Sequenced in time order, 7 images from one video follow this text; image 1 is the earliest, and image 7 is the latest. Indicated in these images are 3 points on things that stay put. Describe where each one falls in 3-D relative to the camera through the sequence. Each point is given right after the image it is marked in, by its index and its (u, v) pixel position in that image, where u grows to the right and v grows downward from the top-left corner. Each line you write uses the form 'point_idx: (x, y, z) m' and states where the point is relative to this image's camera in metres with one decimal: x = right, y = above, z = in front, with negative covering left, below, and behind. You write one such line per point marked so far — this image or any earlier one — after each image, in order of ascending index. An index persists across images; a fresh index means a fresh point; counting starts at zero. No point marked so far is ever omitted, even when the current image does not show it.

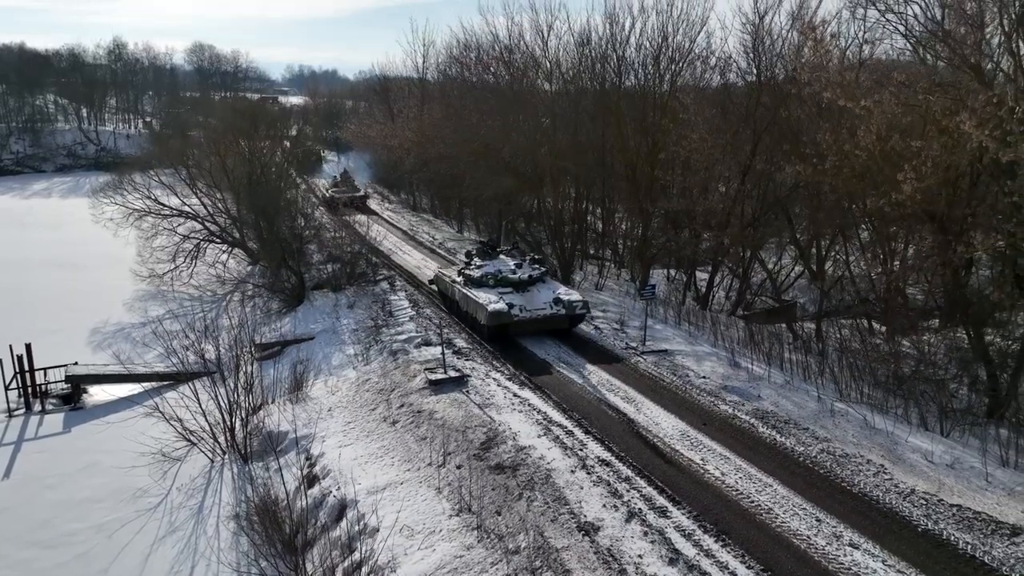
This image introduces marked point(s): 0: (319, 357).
0: (-4.7, -1.7, +17.6) m
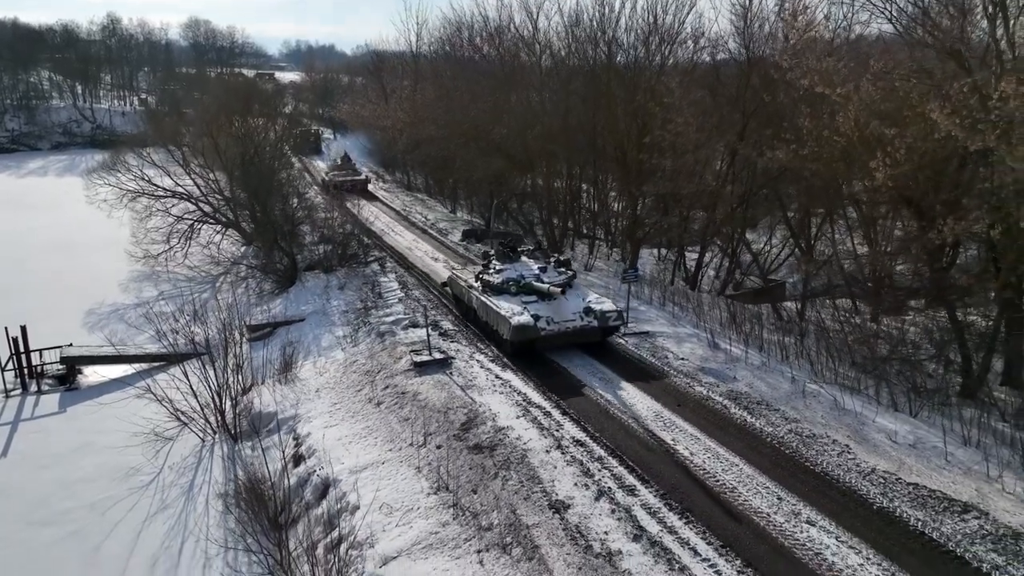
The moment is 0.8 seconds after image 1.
0: (-5.0, -1.2, +18.0) m
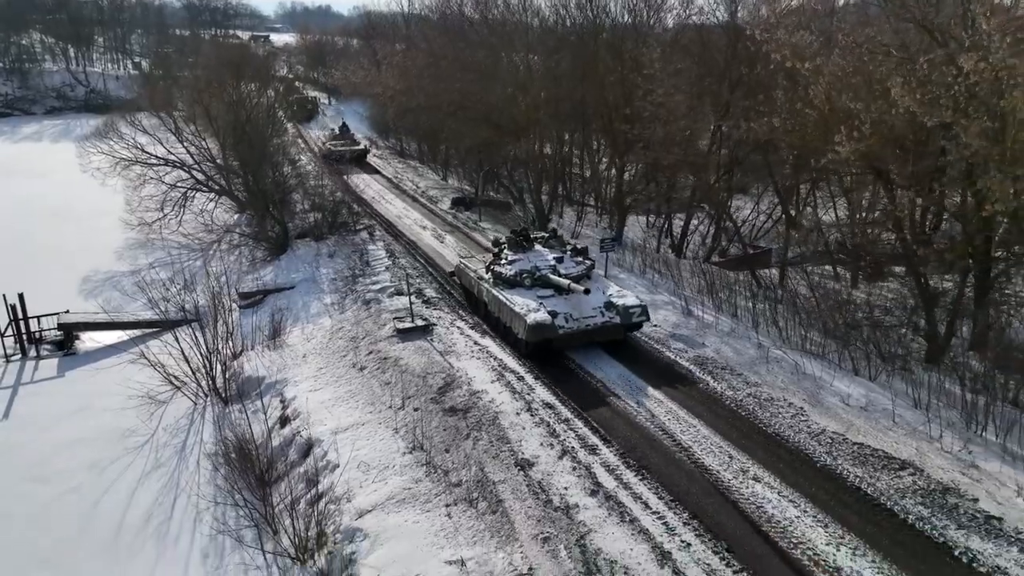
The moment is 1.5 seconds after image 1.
0: (-5.5, -0.4, +18.6) m
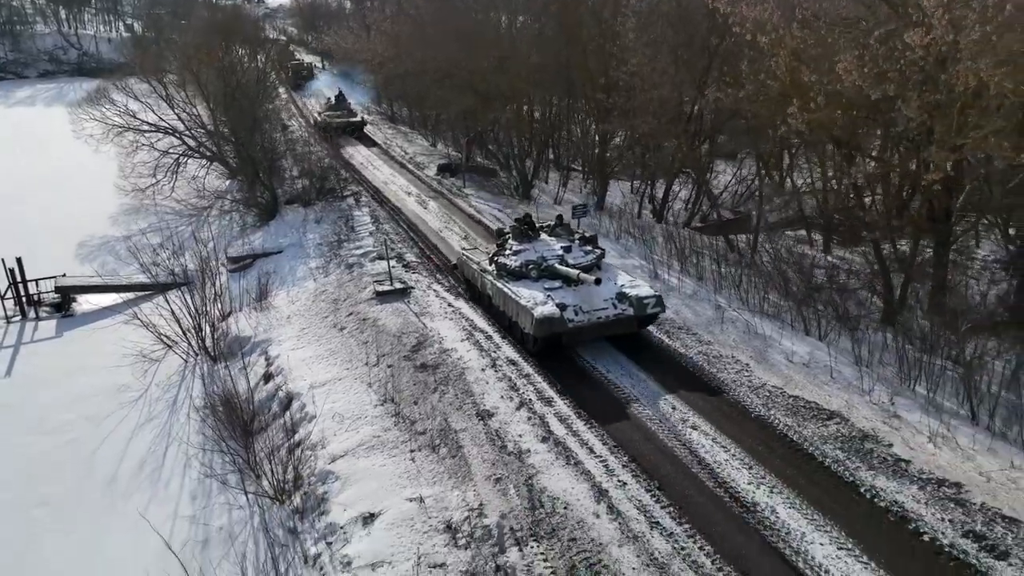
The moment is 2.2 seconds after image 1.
0: (-6.1, +0.5, +19.4) m
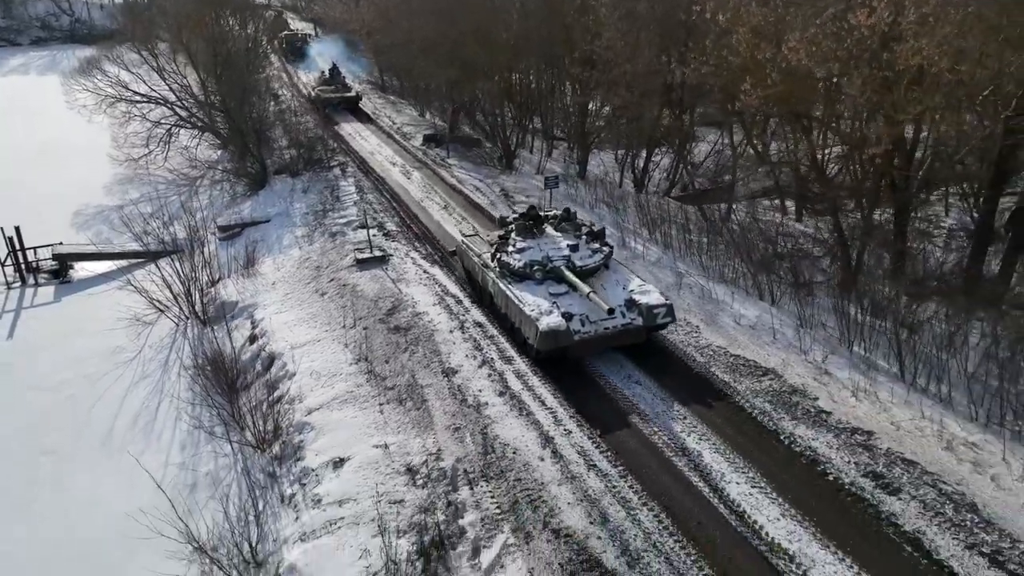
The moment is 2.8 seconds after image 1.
0: (-6.7, +1.4, +20.3) m
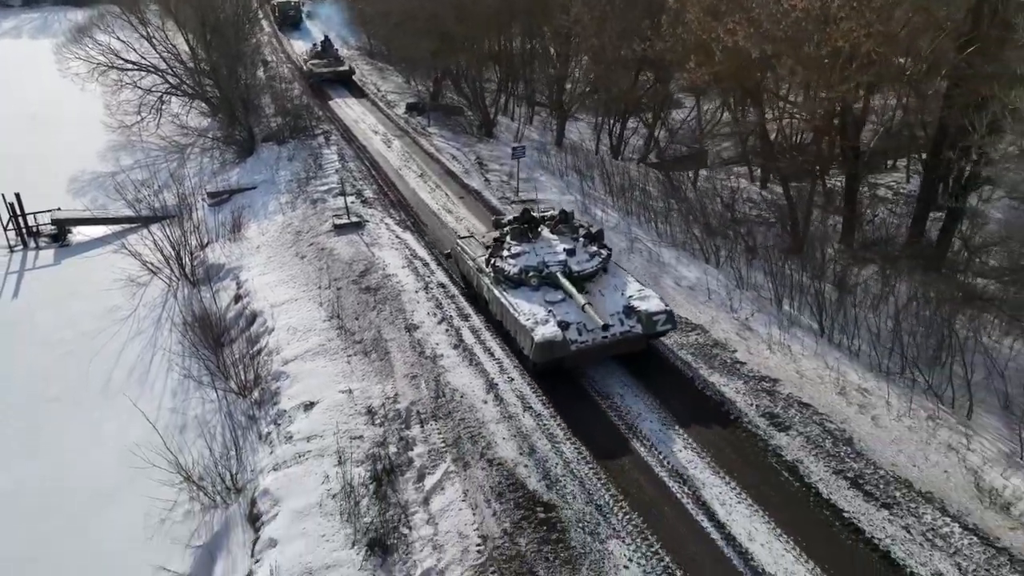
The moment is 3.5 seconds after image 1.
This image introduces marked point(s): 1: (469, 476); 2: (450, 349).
0: (-7.5, +2.5, +21.5) m
1: (-0.6, -2.5, +9.8) m
2: (-1.1, -1.1, +12.7) m
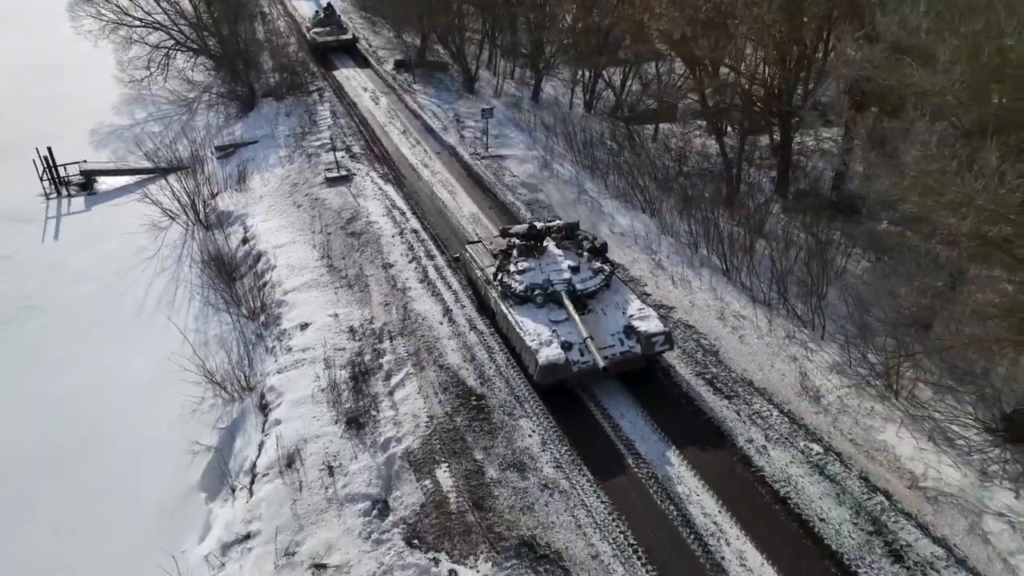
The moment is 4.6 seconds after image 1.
0: (-8.4, +4.4, +24.4) m
1: (-1.6, -1.6, +13.1) m
2: (-2.1, +0.1, +15.9) m
